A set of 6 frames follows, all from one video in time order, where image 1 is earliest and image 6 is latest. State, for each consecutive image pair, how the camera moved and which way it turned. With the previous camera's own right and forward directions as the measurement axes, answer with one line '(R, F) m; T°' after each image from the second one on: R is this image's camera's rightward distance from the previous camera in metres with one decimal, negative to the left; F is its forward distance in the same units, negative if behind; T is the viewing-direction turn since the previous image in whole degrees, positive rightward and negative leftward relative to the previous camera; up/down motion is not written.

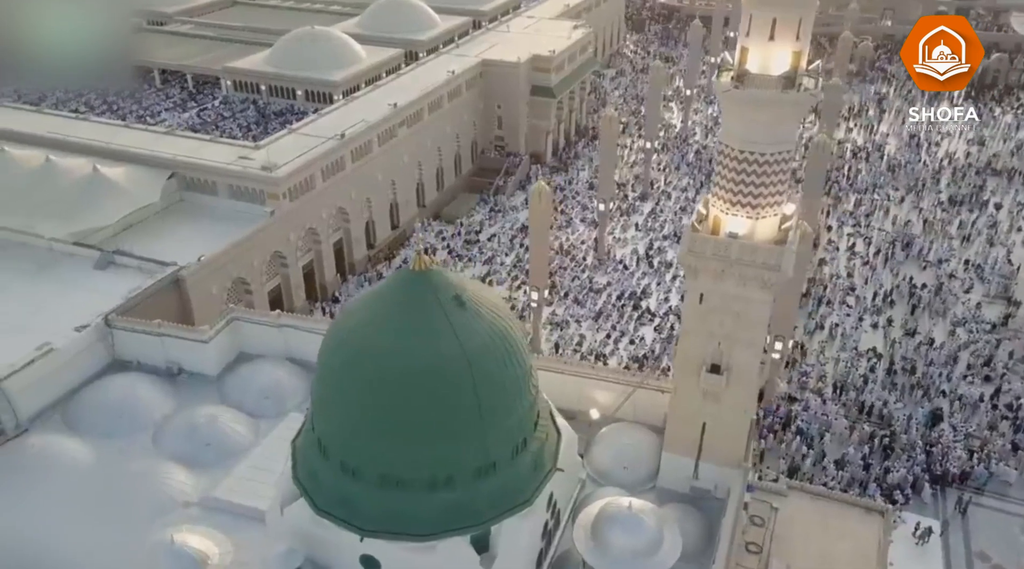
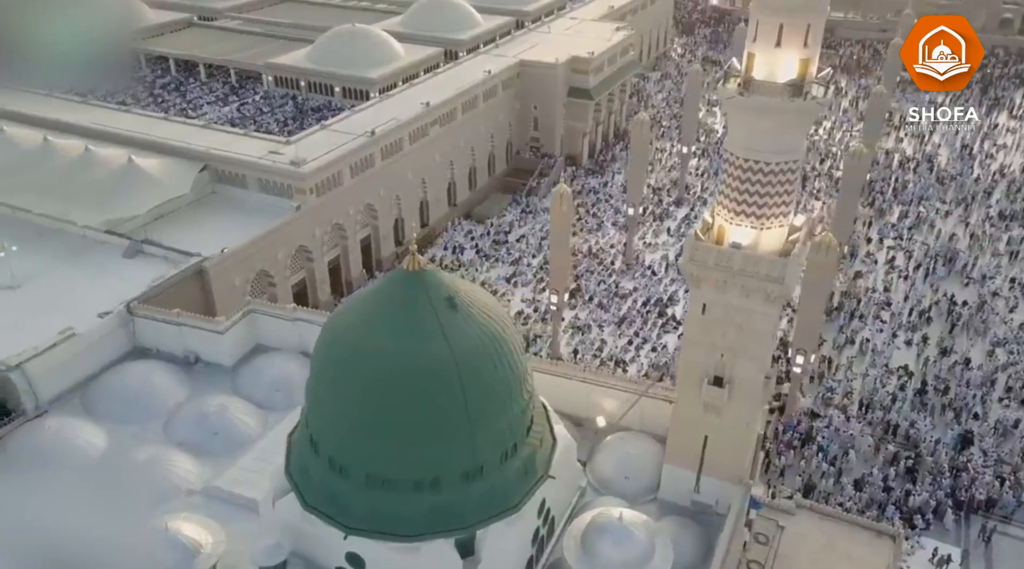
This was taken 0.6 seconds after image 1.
(+0.9, +0.1) m; -4°
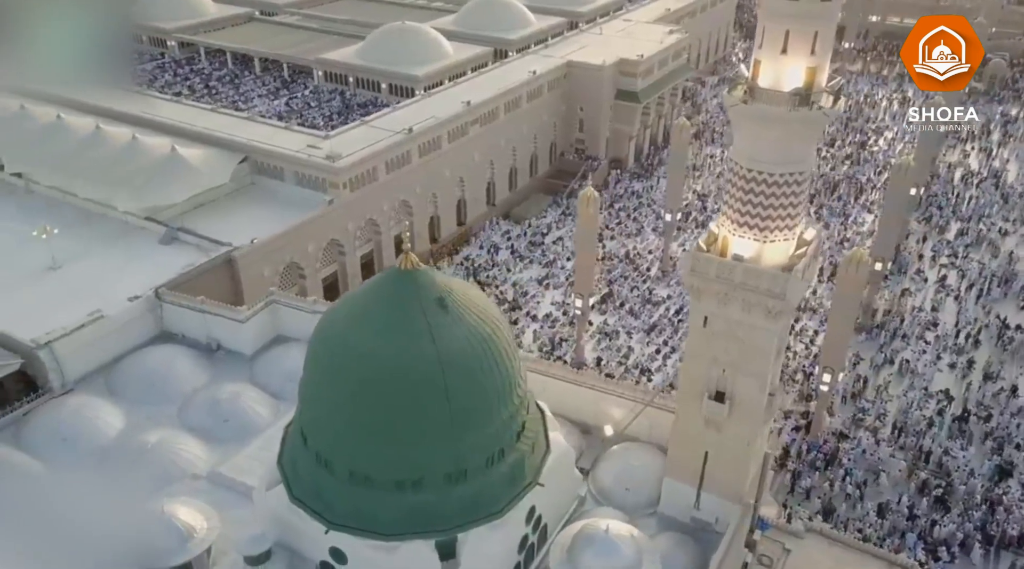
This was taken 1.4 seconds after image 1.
(+1.1, +0.2) m; -5°
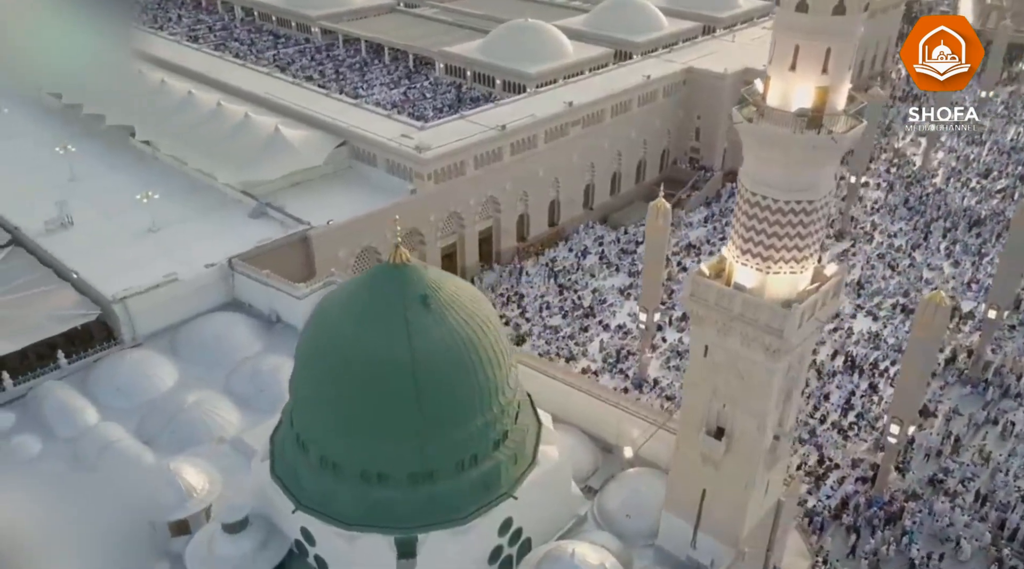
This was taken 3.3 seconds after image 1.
(+2.5, +0.5) m; -11°
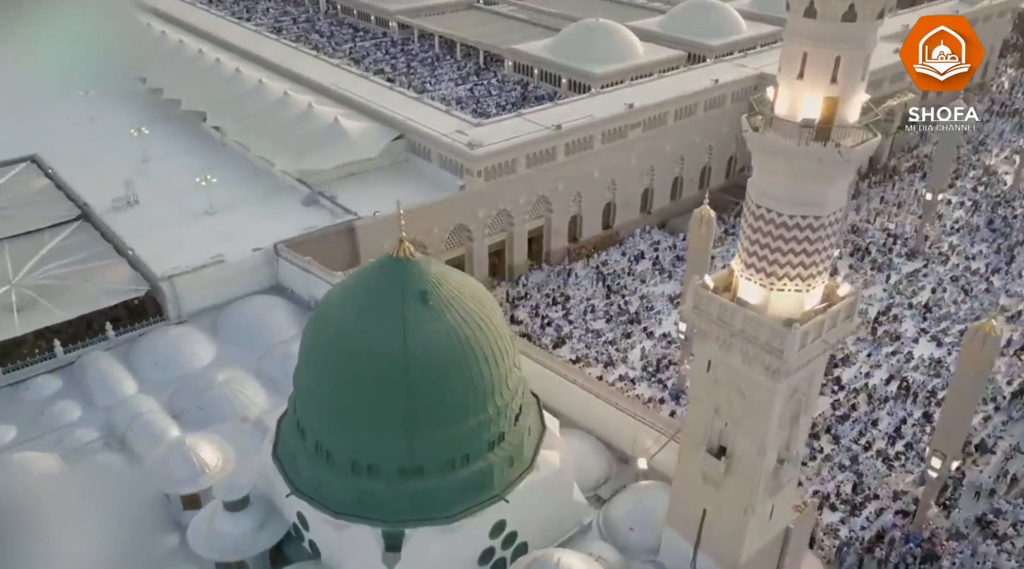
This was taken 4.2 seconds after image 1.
(+1.2, +0.2) m; -6°
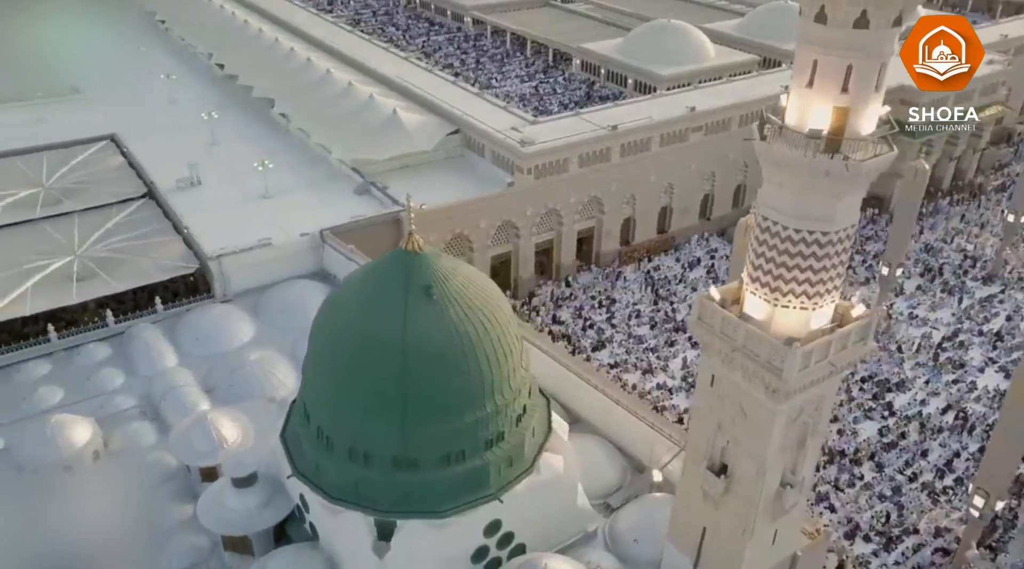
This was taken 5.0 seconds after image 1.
(+1.1, +0.2) m; -6°
